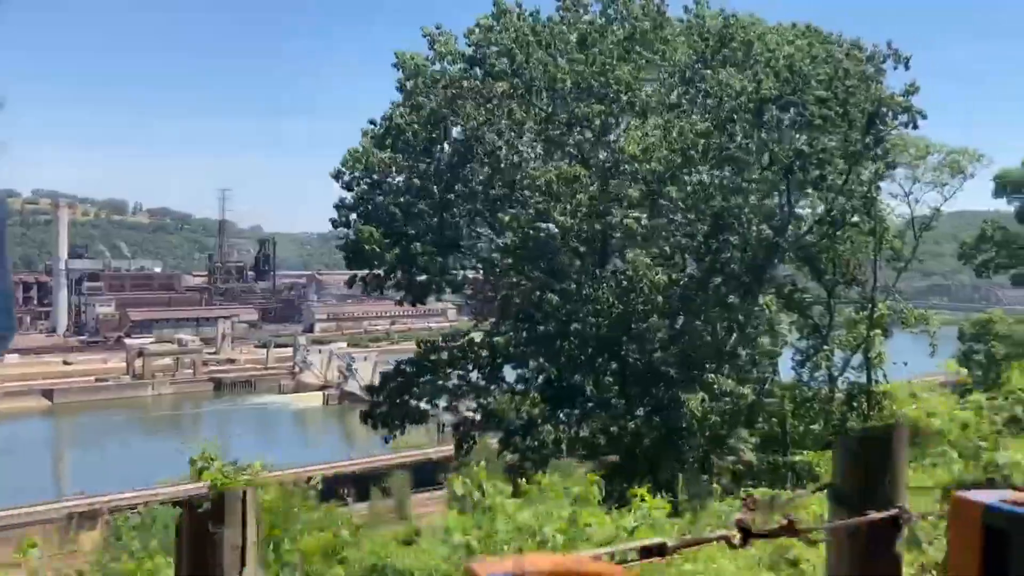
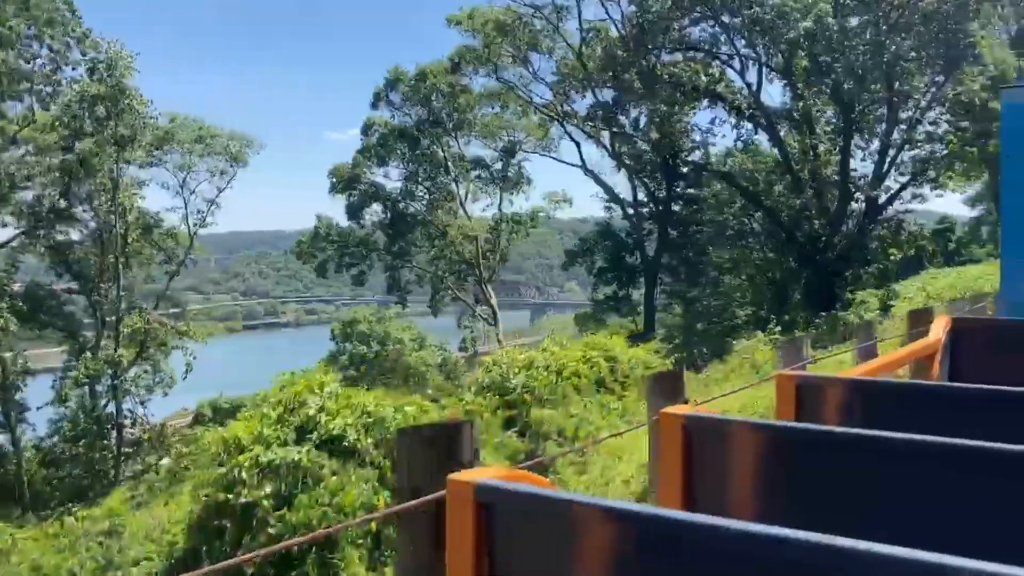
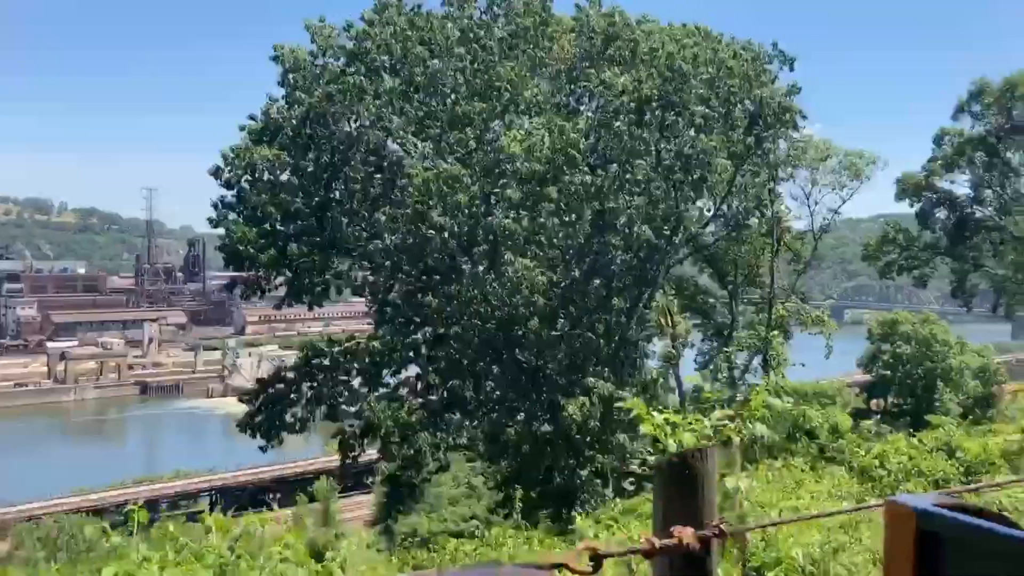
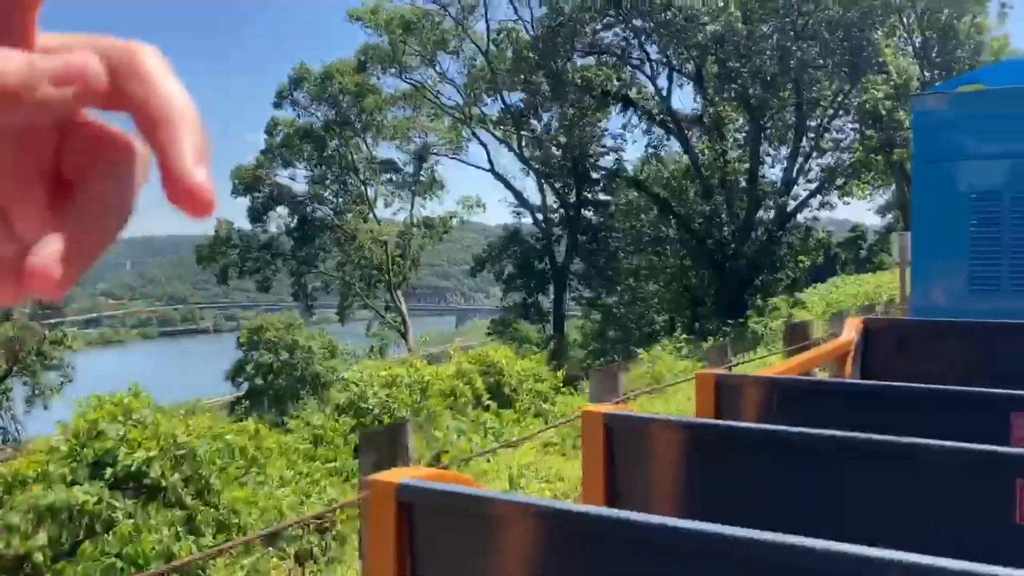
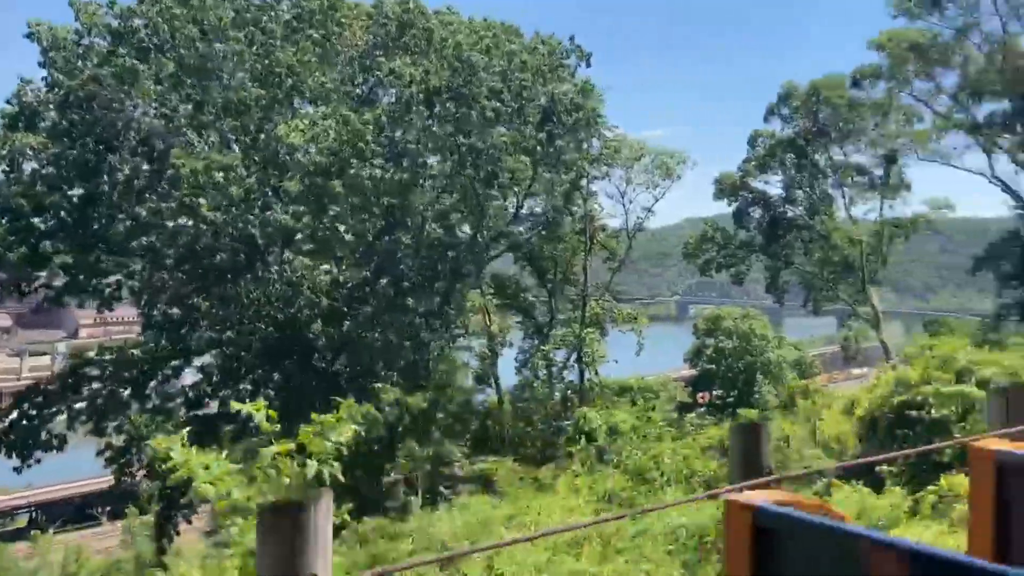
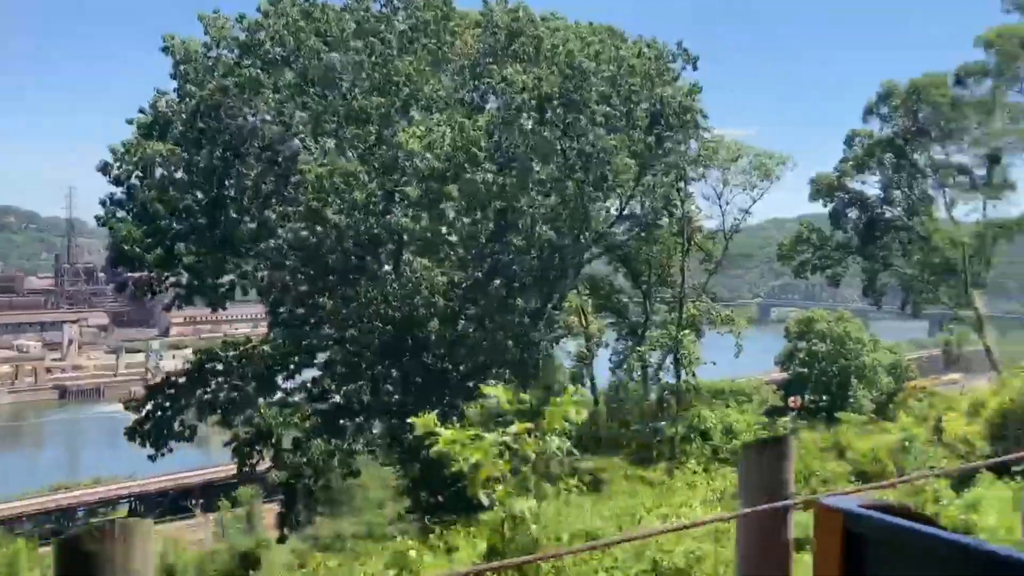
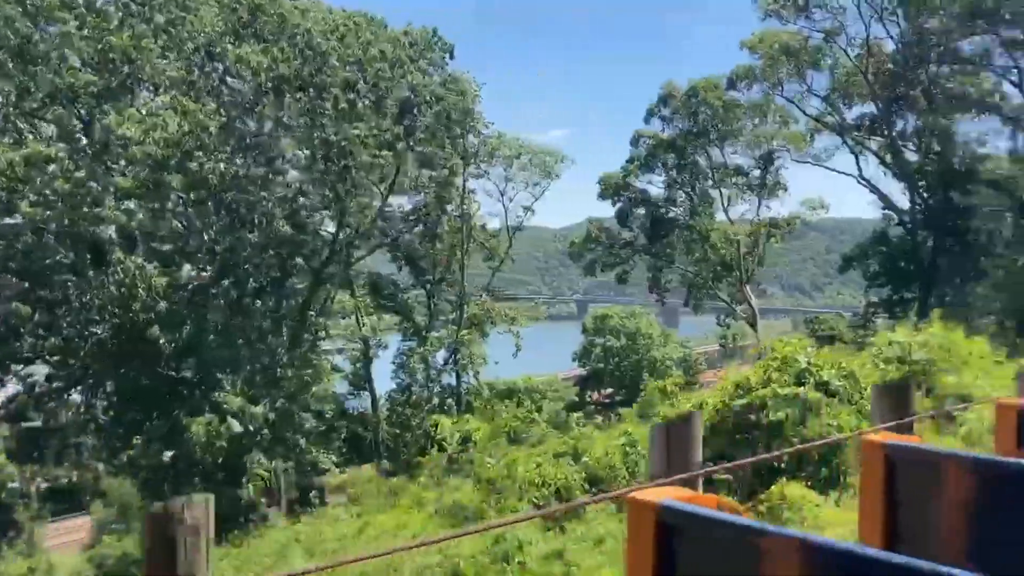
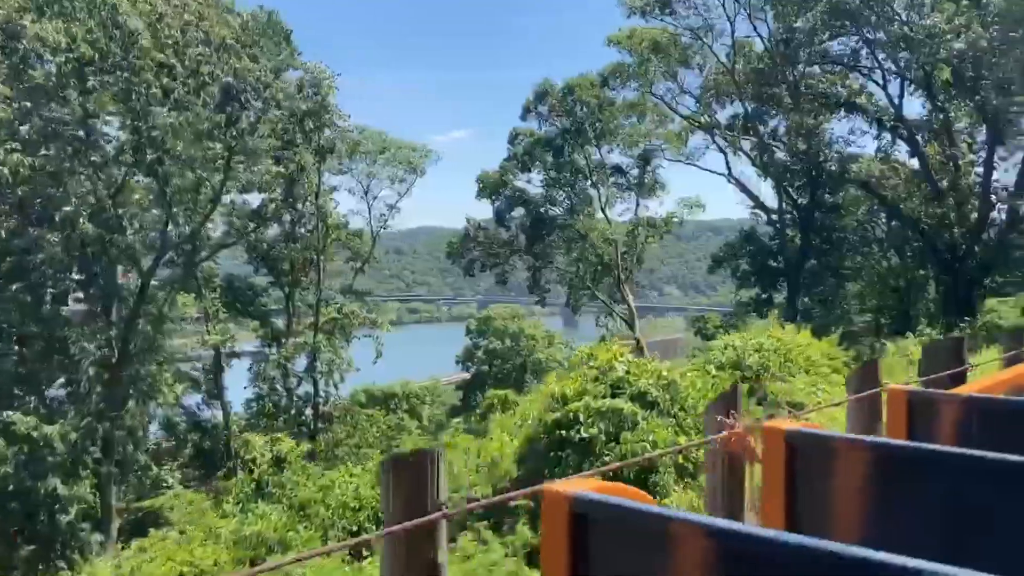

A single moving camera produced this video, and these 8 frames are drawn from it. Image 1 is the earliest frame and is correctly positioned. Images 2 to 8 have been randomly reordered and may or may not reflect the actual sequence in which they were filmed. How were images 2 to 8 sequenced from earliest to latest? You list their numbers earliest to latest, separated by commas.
3, 6, 5, 7, 8, 2, 4
